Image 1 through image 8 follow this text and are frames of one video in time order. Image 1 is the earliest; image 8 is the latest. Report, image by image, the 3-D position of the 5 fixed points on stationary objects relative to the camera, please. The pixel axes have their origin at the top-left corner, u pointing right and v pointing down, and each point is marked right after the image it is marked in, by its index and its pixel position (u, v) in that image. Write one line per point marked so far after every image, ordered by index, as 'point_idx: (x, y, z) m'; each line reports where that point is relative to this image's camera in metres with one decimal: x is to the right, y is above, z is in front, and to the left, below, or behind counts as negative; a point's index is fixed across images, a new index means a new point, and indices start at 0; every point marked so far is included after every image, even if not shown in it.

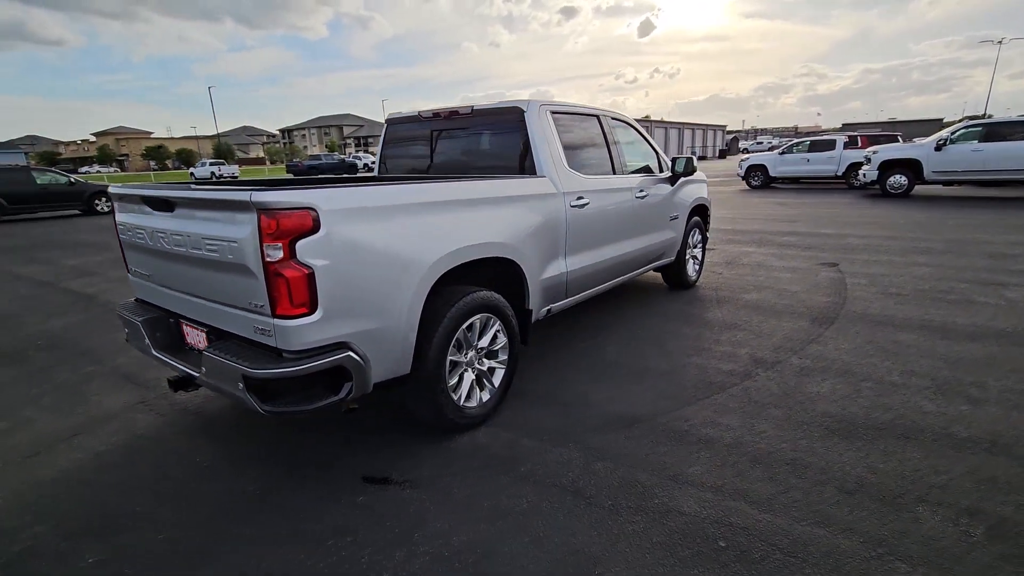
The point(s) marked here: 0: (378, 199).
0: (-0.7, +0.4, +2.5) m
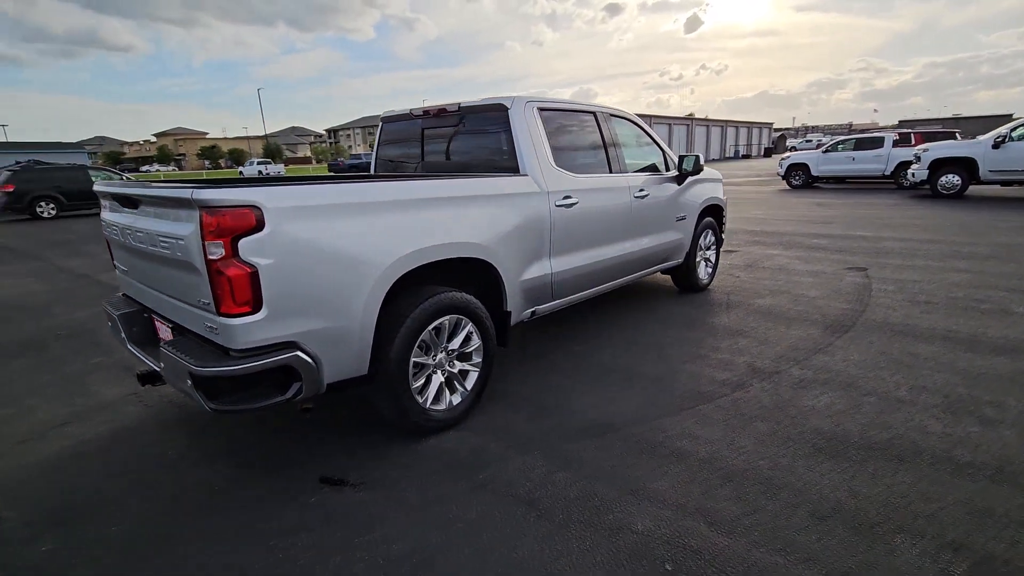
0: (-0.9, +0.4, +2.5) m
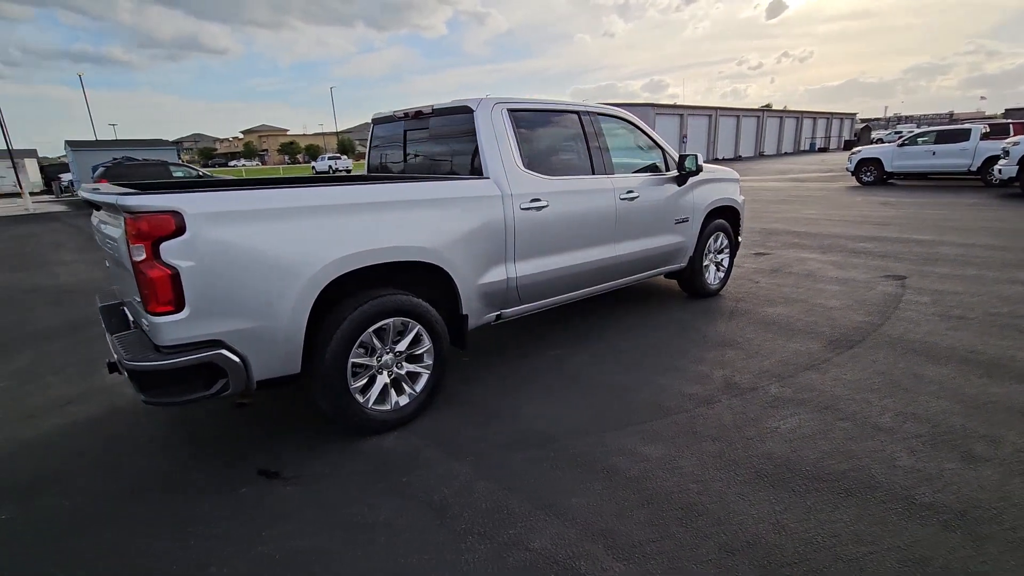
0: (-1.3, +0.4, +2.6) m
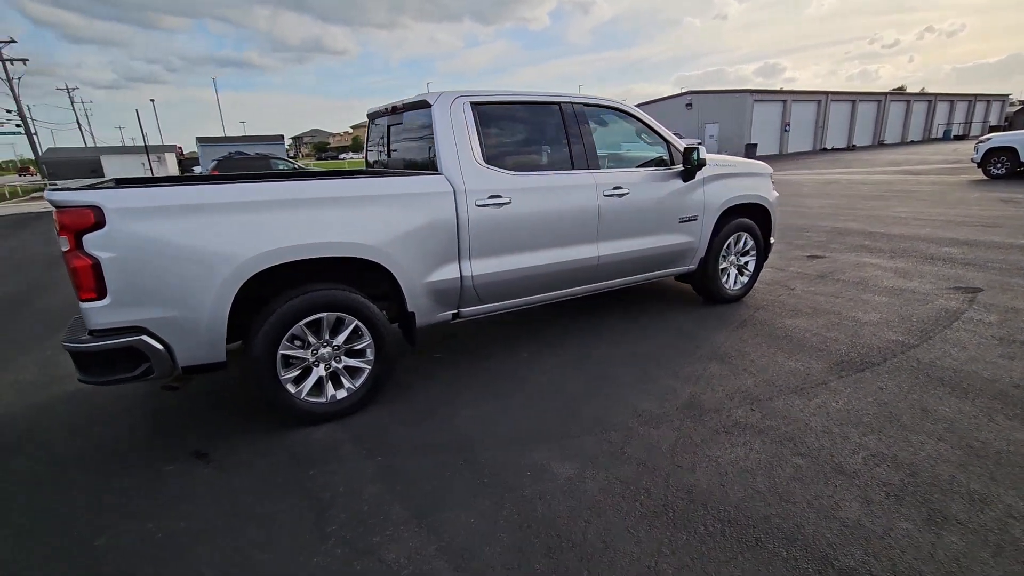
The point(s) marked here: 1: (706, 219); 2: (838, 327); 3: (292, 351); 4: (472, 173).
0: (-1.7, +0.5, +2.7) m
1: (+1.7, +0.6, +4.7) m
2: (+2.8, -0.3, +4.4) m
3: (-1.3, -0.4, +3.1) m
4: (-0.3, +0.8, +3.5) m
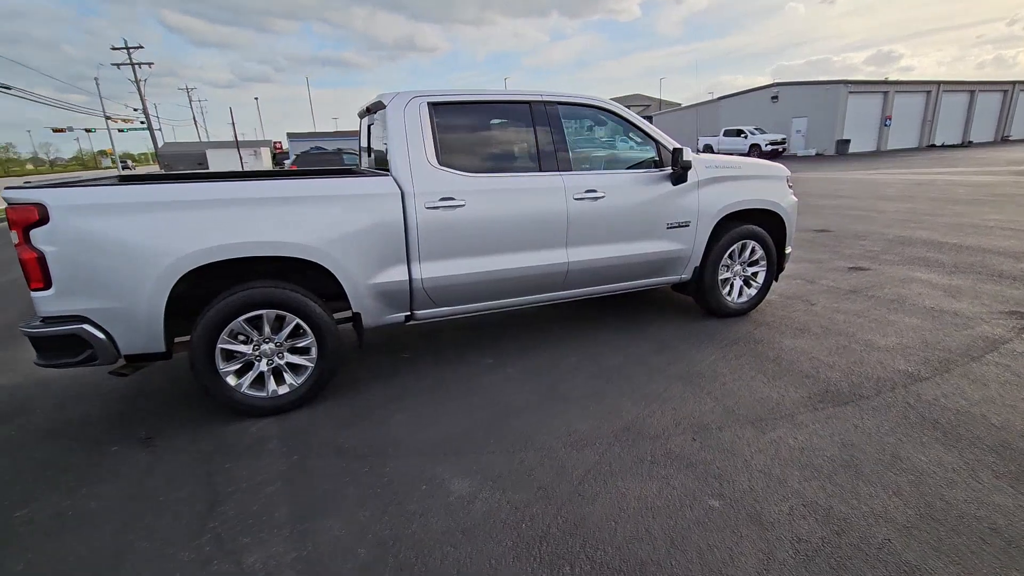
0: (-2.2, +0.5, +2.9) m
1: (+1.6, +0.5, +4.3) m
2: (+2.5, -0.5, +3.9) m
3: (-1.7, -0.4, +3.2) m
4: (-0.6, +0.8, +3.5) m
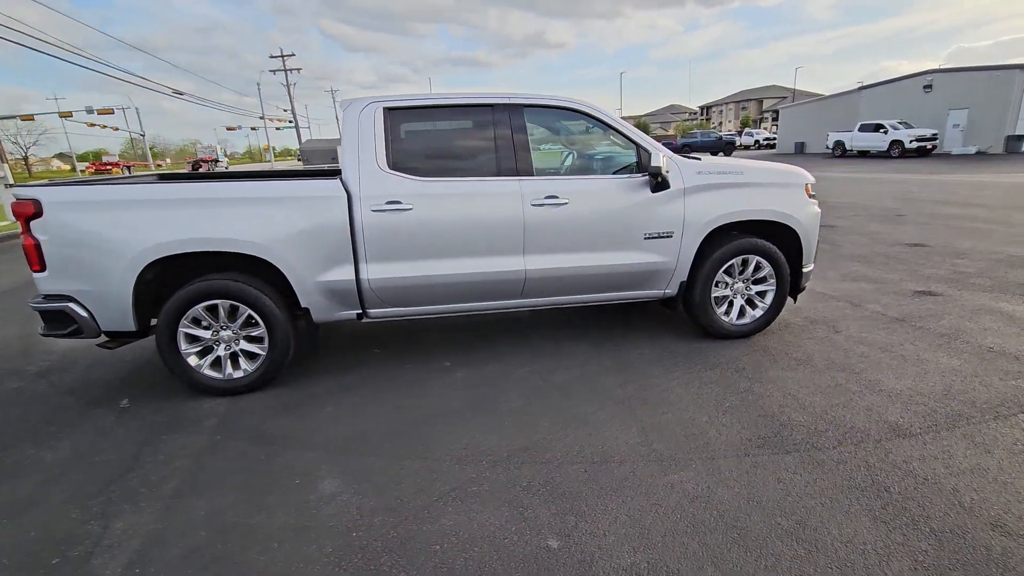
0: (-2.6, +0.6, +3.3) m
1: (+1.3, +0.4, +3.9) m
2: (+2.1, -0.7, +3.3) m
3: (-2.2, -0.3, +3.6) m
4: (-1.0, +0.8, +3.6) m
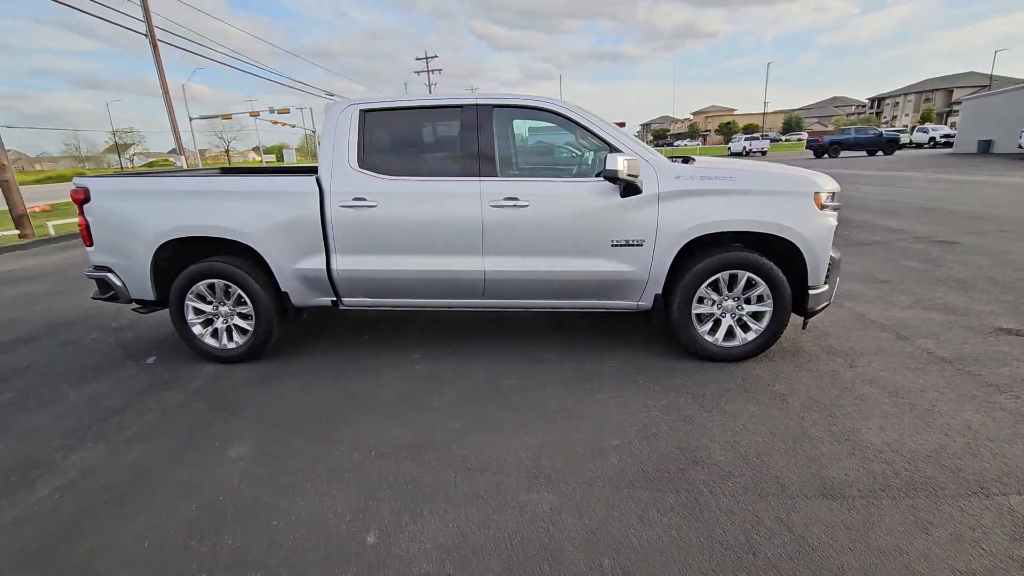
0: (-2.9, +0.8, +4.0) m
1: (+1.0, +0.3, +3.6) m
2: (+1.5, -0.8, +2.9) m
3: (-2.5, -0.1, +4.1) m
4: (-1.2, +0.8, +3.8) m
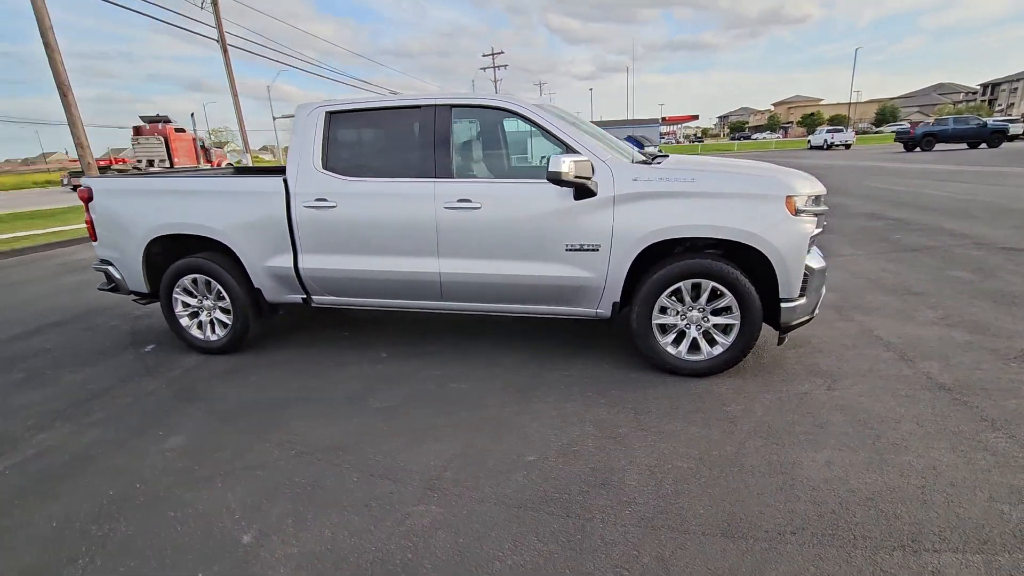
0: (-3.2, +0.8, +4.3) m
1: (+0.7, +0.2, +3.4) m
2: (+1.1, -0.9, +2.7) m
3: (-2.8, -0.1, +4.4) m
4: (-1.5, +0.8, +3.9) m
